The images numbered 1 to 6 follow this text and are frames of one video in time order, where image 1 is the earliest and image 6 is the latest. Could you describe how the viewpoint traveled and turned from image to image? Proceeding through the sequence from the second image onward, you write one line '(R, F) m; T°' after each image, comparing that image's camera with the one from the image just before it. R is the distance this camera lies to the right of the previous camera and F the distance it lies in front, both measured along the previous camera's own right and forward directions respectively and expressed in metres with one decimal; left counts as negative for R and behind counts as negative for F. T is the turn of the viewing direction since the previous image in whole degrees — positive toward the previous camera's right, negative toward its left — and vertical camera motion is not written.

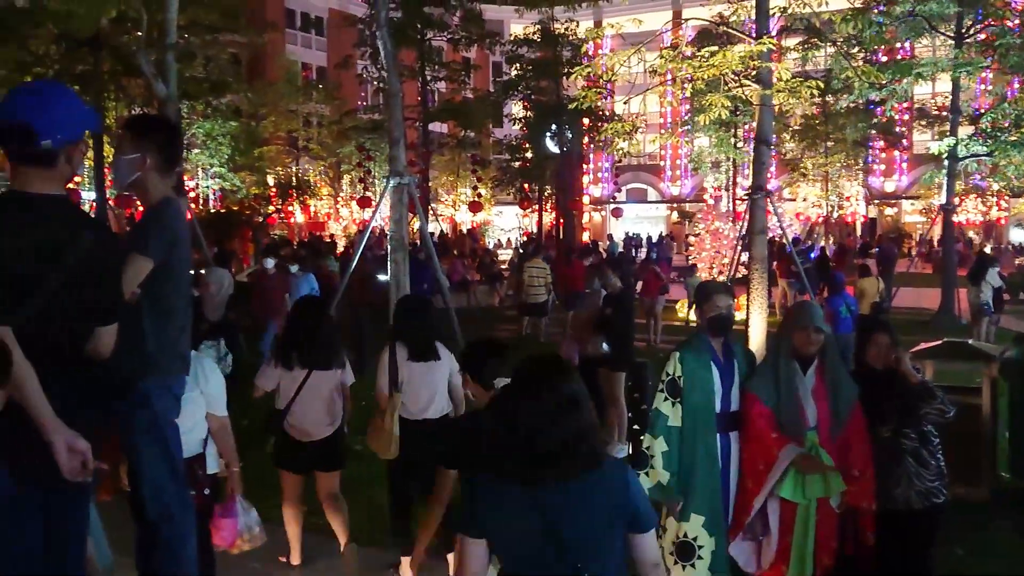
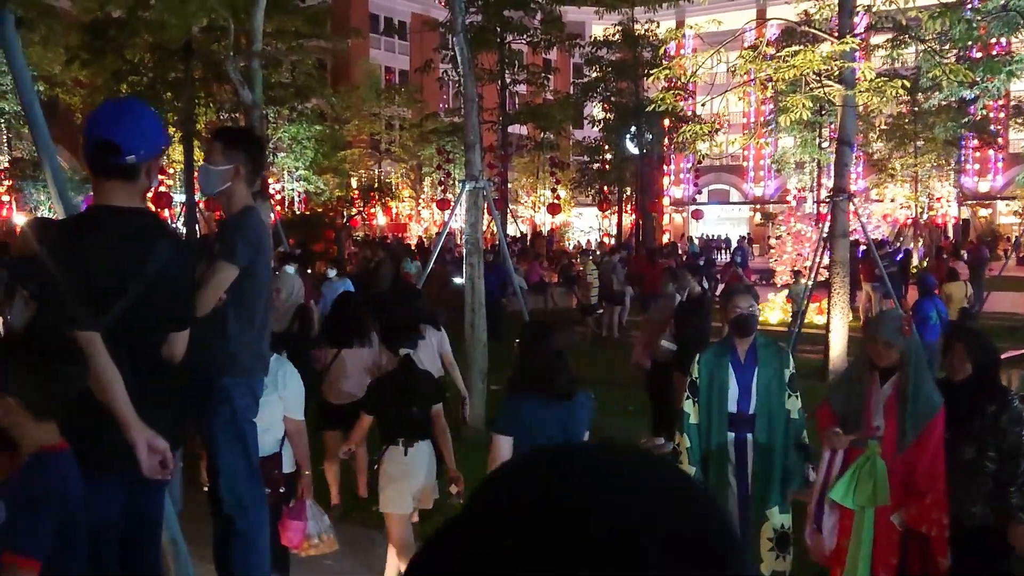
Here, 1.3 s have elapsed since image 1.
(+0.1, 0.0) m; -5°
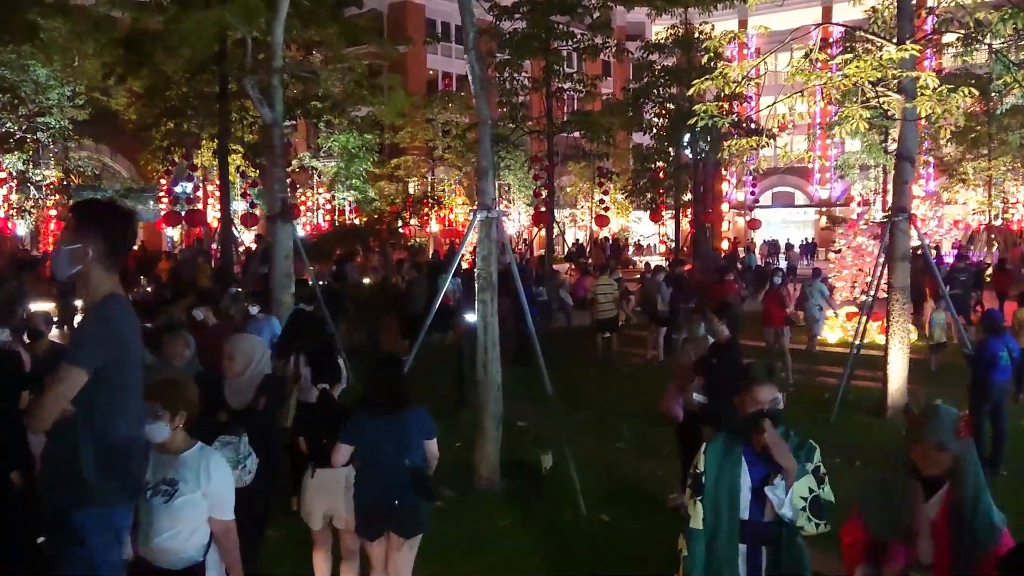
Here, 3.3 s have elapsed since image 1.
(+0.4, +0.7) m; -4°
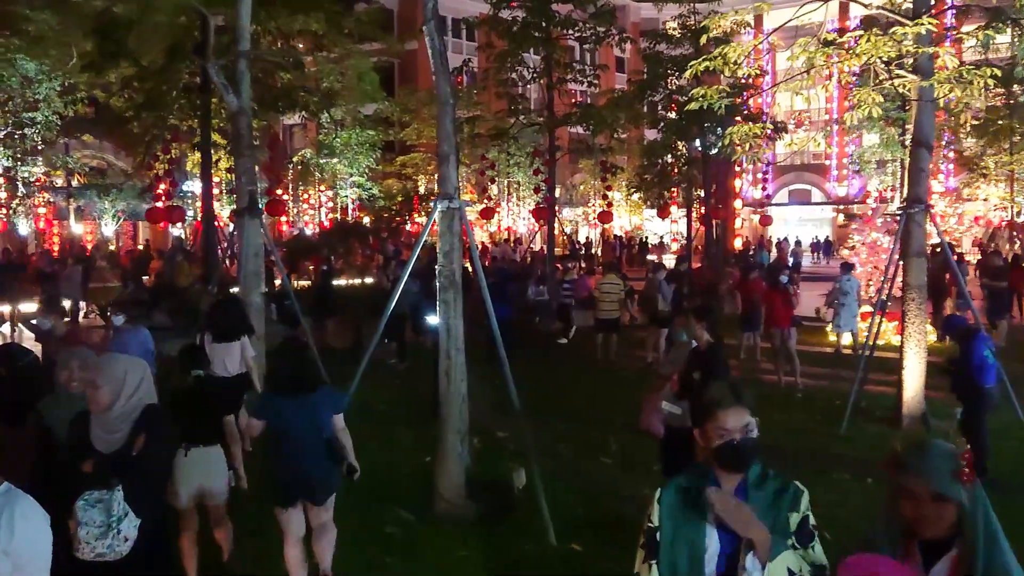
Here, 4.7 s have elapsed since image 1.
(+0.4, +0.8) m; -1°
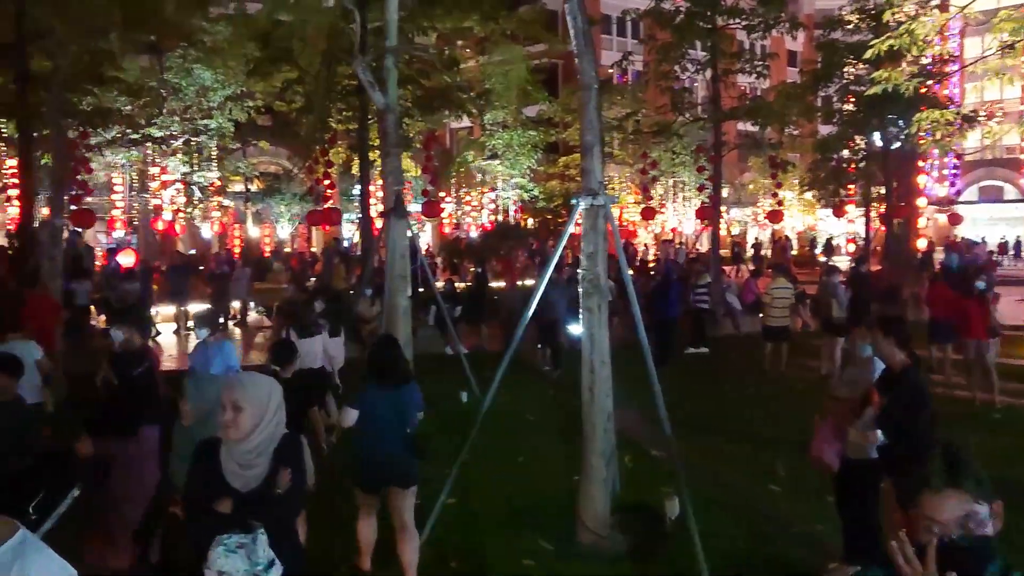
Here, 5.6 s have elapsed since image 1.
(+0.1, +0.6) m; -10°
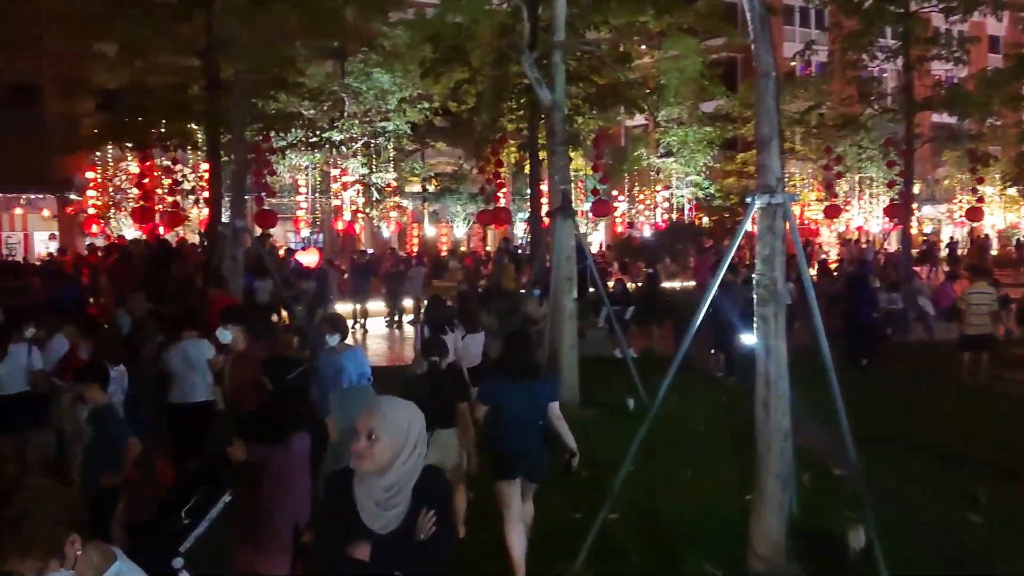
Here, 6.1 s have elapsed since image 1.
(0.0, +0.3) m; -11°
